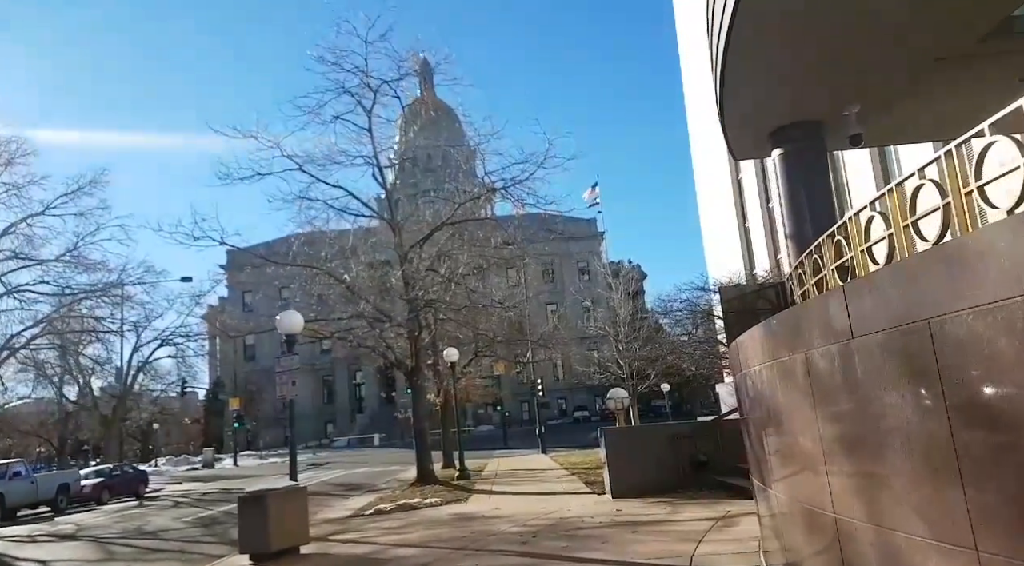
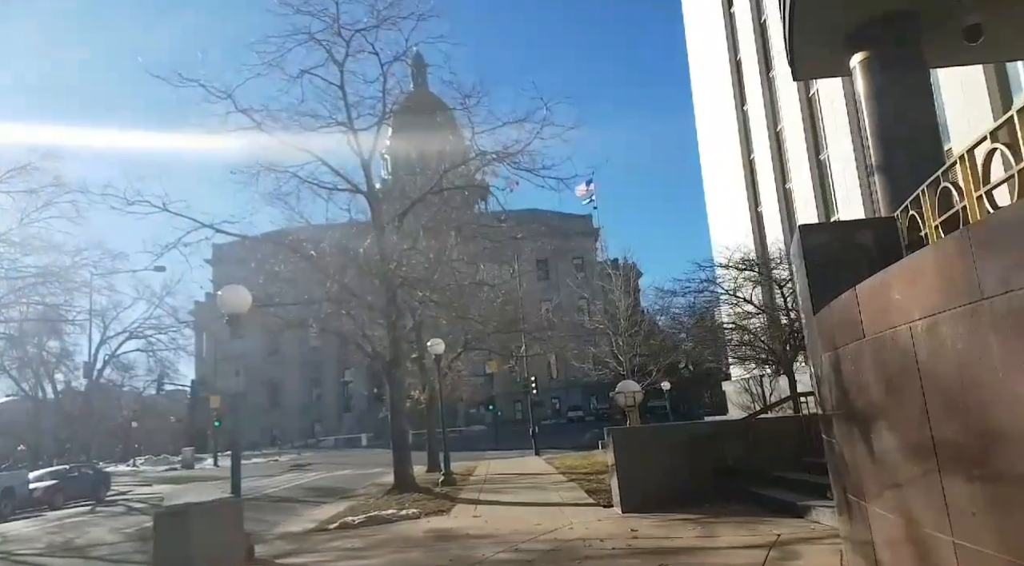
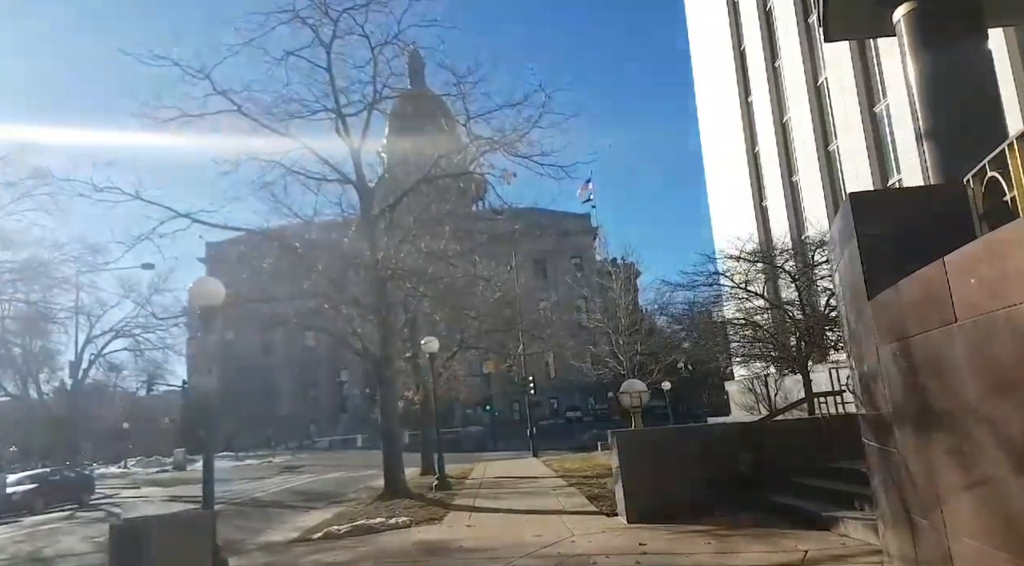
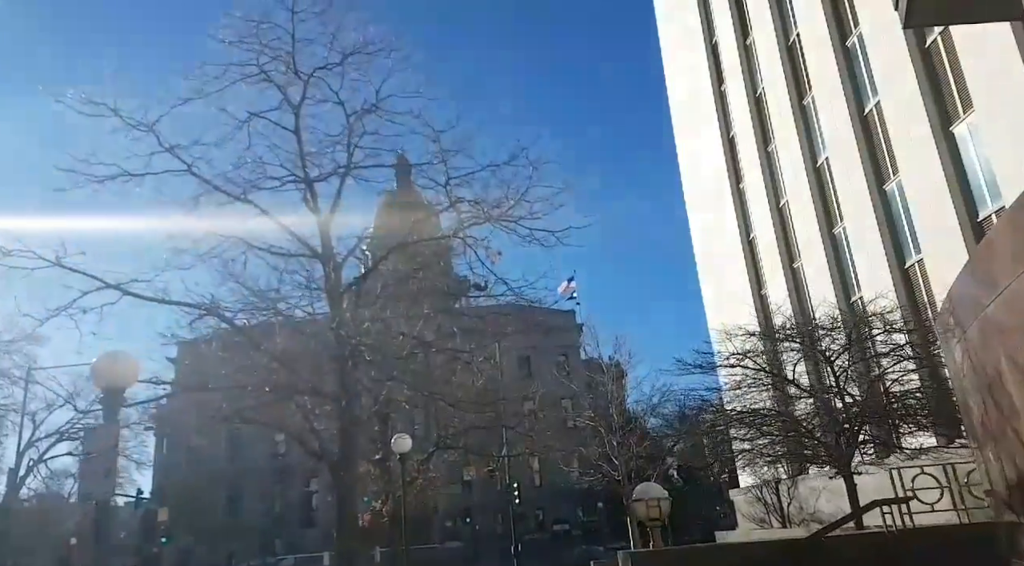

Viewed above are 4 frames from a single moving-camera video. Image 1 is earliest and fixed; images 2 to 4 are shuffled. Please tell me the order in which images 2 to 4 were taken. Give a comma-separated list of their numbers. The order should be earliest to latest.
2, 3, 4
